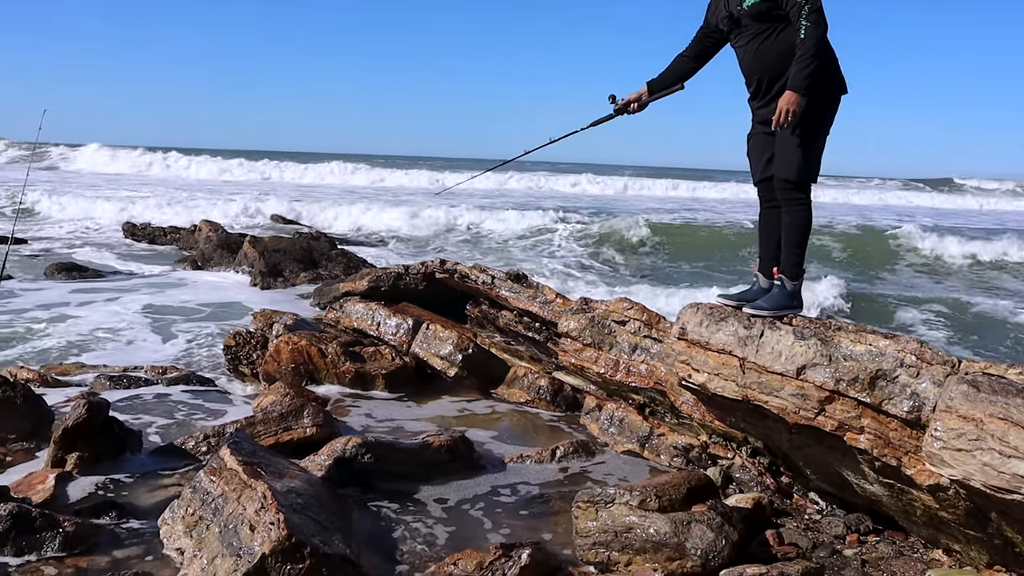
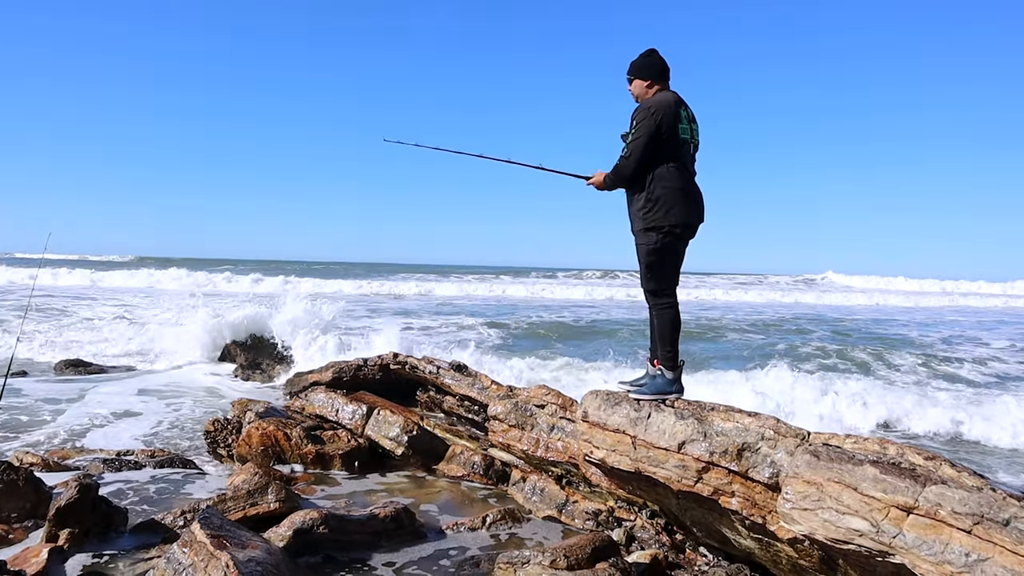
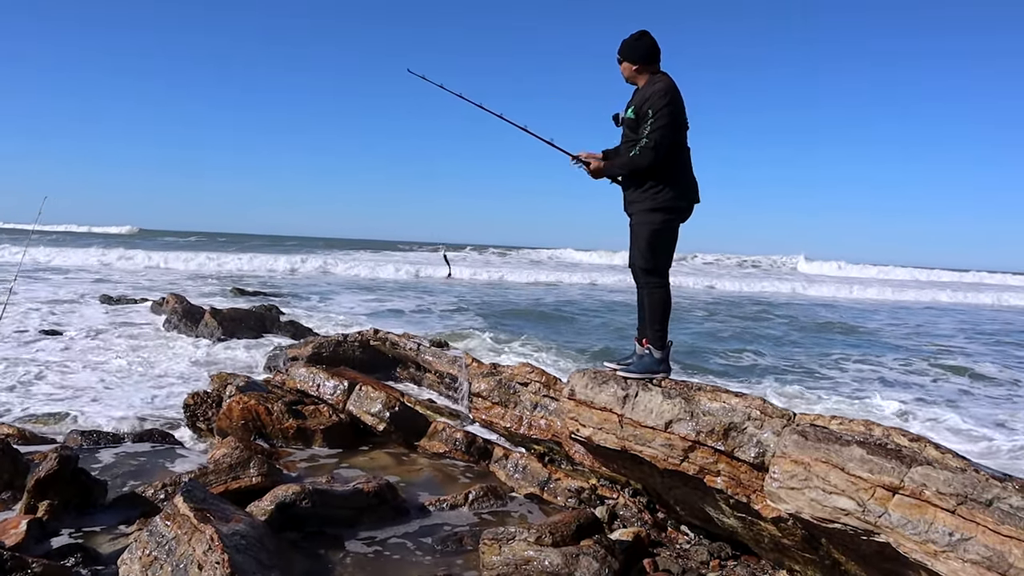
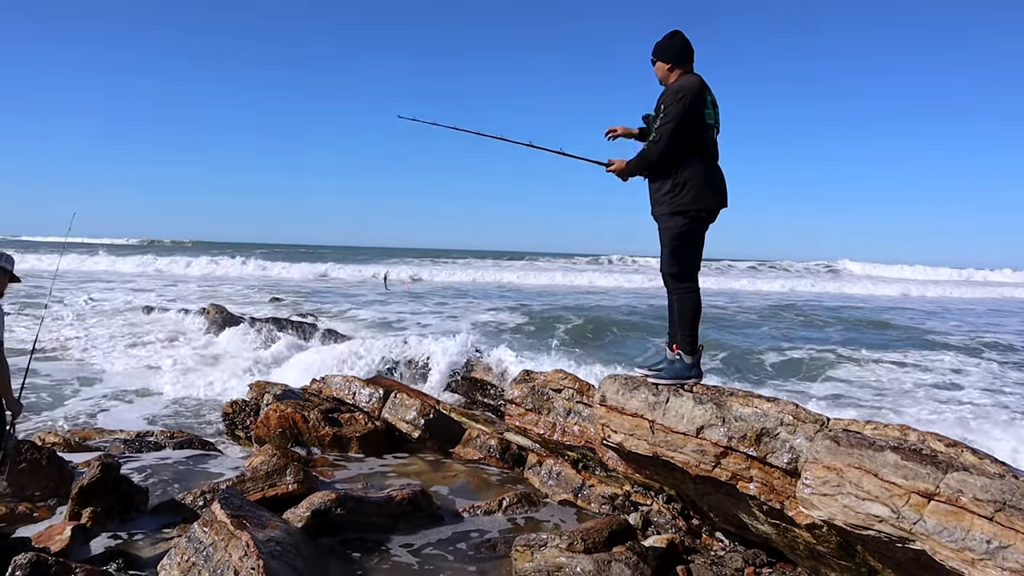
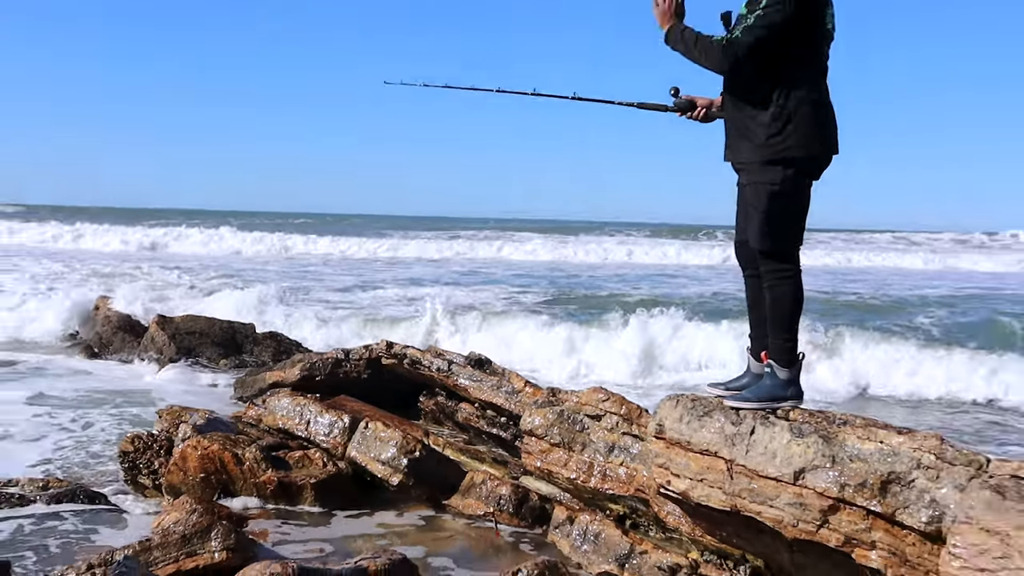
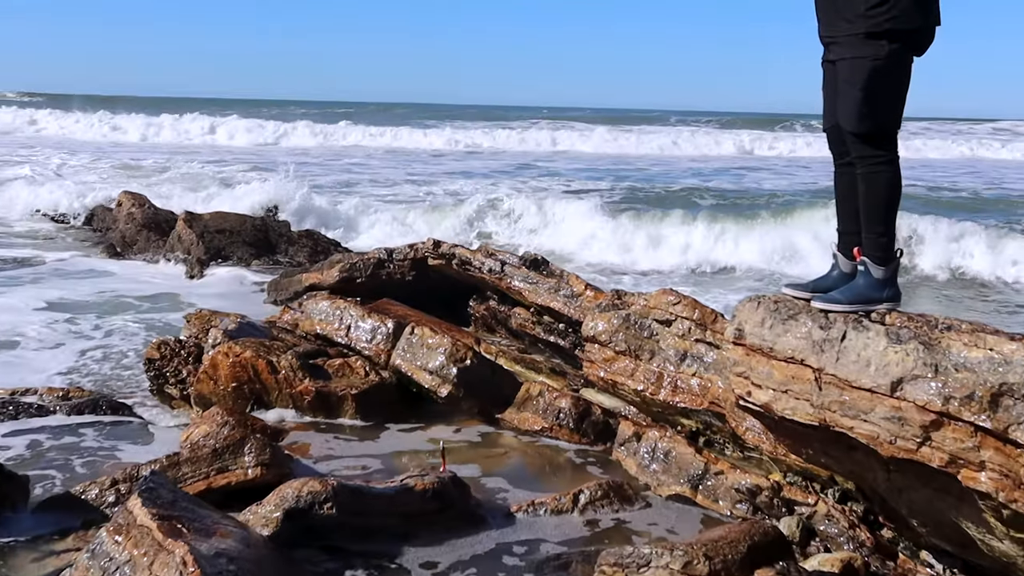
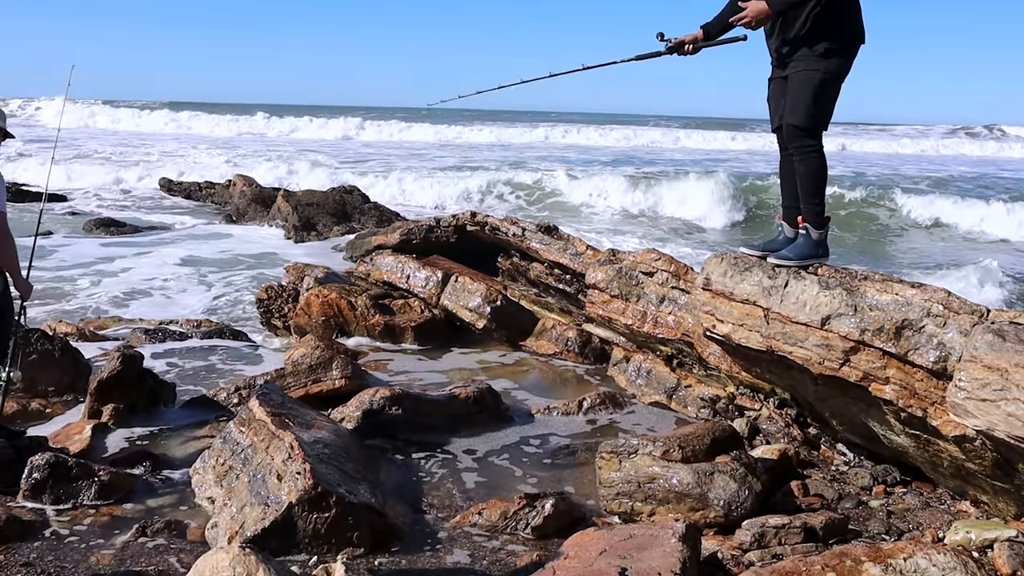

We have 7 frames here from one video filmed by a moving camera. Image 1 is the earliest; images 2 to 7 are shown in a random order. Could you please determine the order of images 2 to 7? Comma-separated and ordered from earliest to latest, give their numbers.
7, 6, 5, 2, 4, 3
